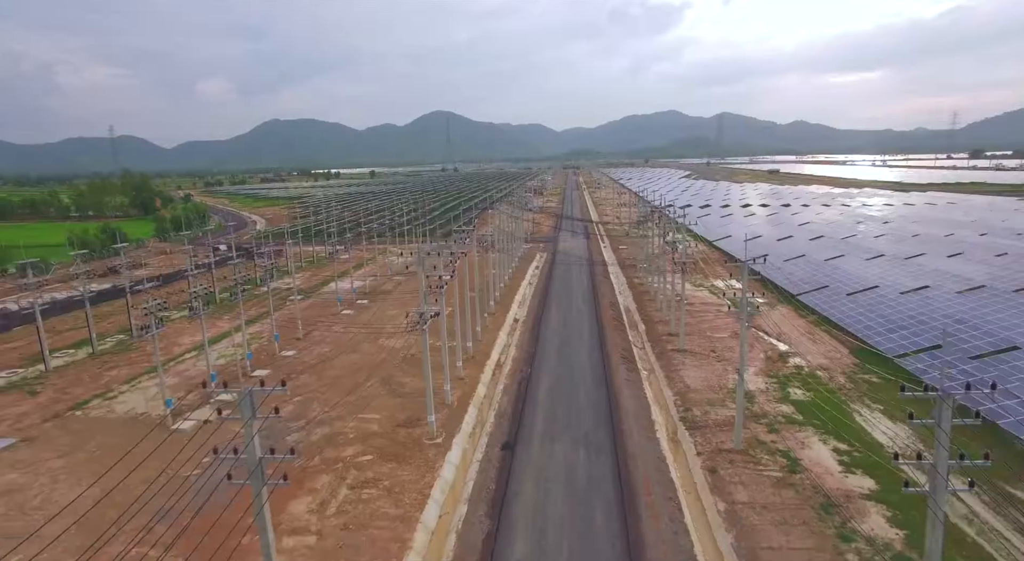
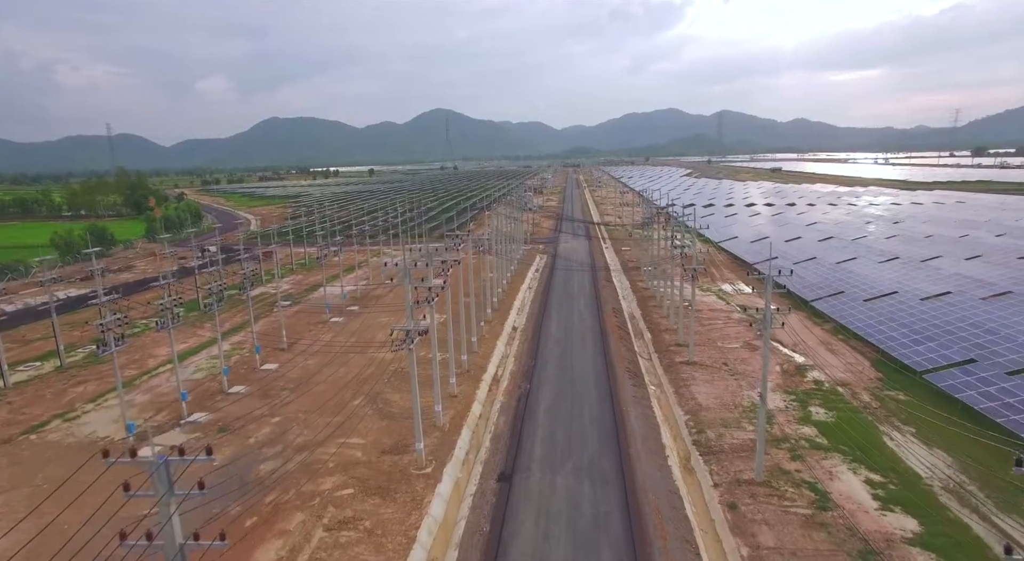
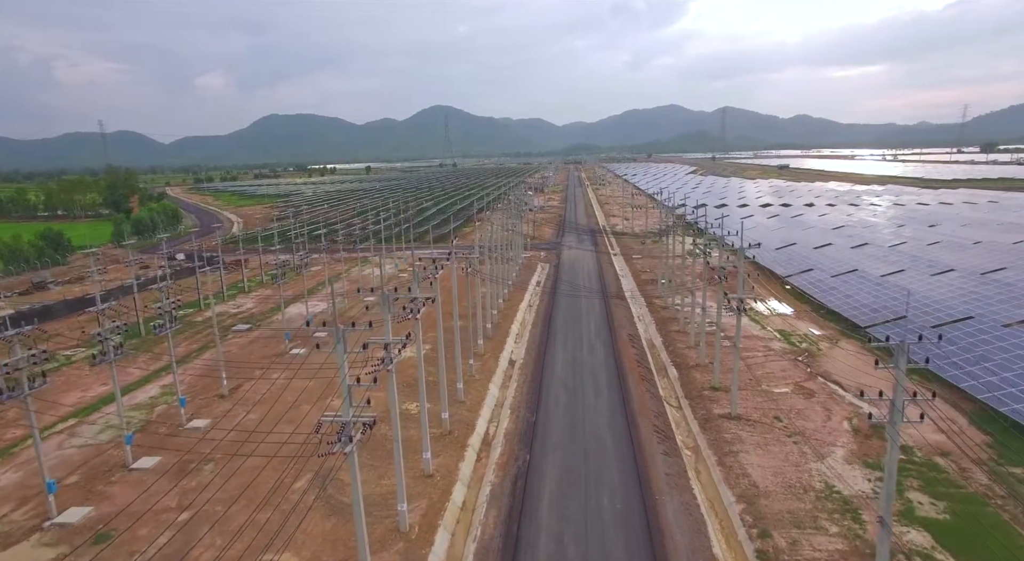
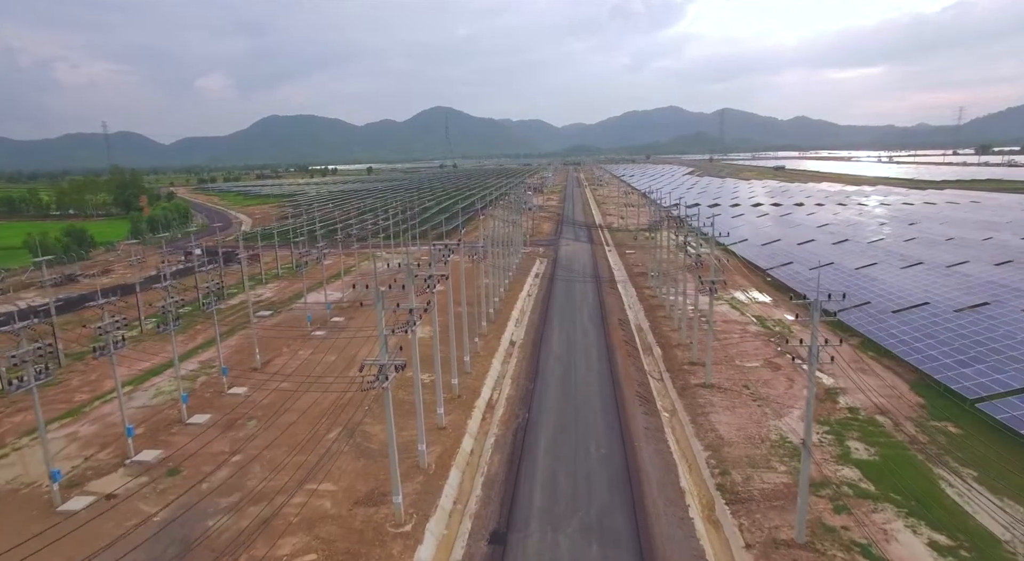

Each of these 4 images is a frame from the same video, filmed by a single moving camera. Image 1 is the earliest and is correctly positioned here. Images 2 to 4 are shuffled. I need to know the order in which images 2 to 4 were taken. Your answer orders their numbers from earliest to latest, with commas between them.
2, 4, 3
